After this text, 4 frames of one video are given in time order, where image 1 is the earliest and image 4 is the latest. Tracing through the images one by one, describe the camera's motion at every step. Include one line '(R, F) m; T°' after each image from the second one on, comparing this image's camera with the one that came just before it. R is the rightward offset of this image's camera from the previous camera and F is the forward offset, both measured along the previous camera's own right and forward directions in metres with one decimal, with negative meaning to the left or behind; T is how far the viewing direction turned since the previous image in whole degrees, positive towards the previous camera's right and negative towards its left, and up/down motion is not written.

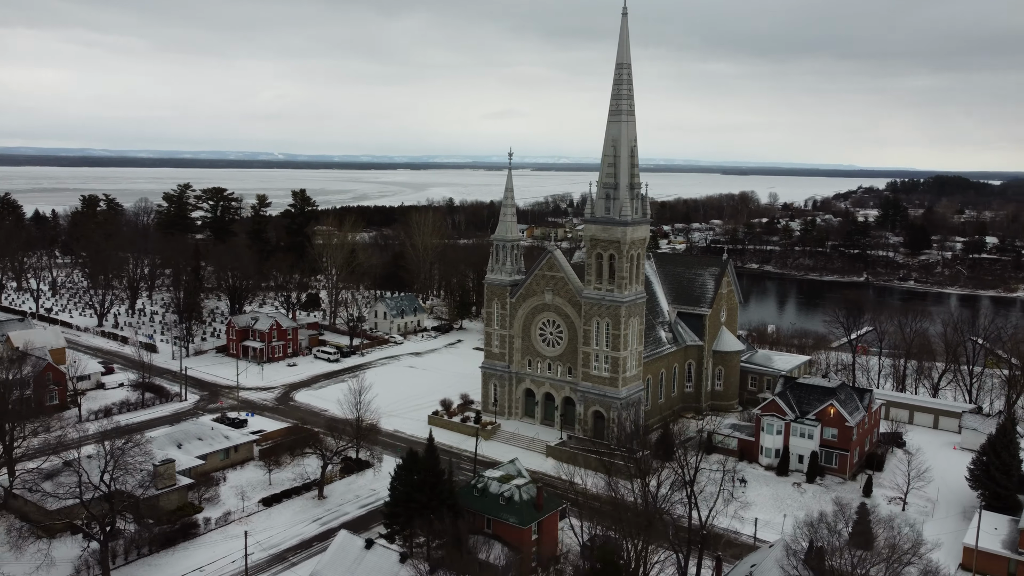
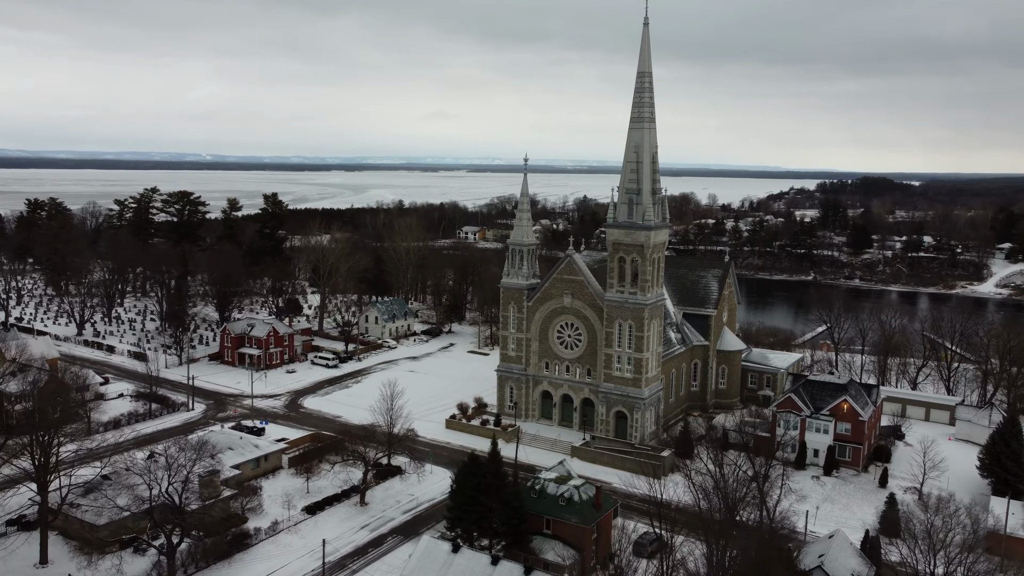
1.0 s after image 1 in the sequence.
(-4.5, -0.4) m; +4°
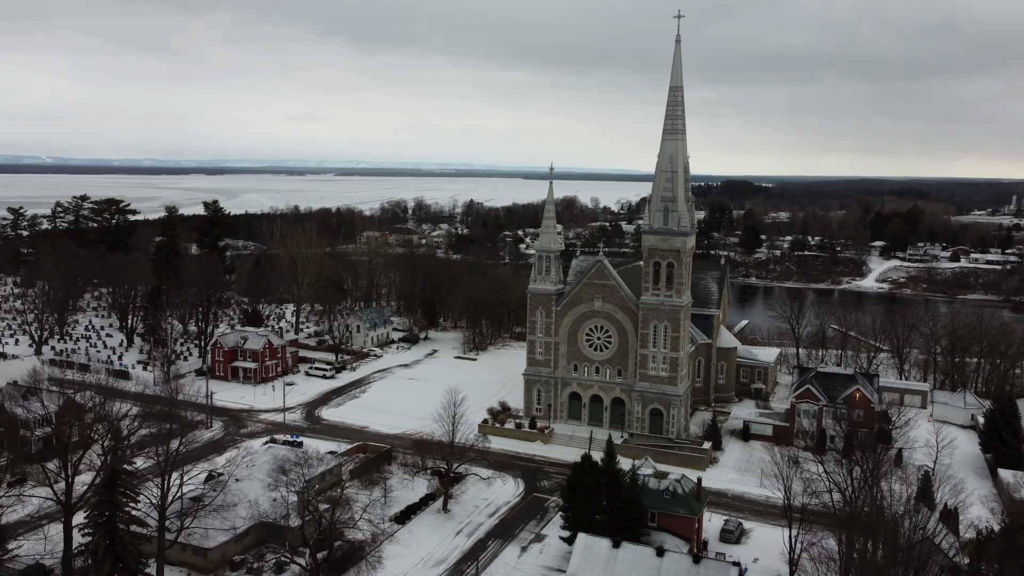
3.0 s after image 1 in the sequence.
(-9.1, -0.4) m; +9°
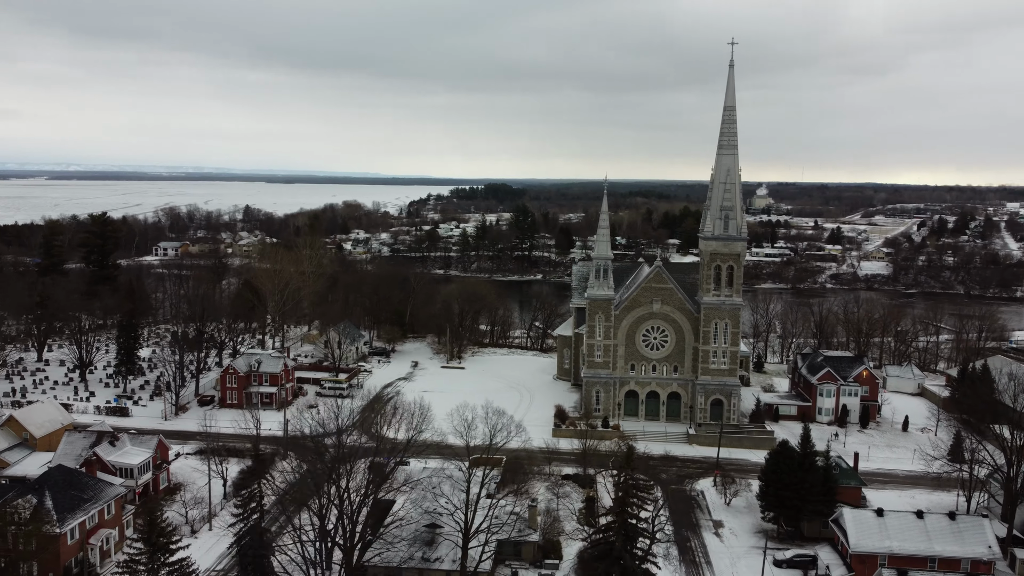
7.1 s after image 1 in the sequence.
(-18.4, +1.5) m; +17°
